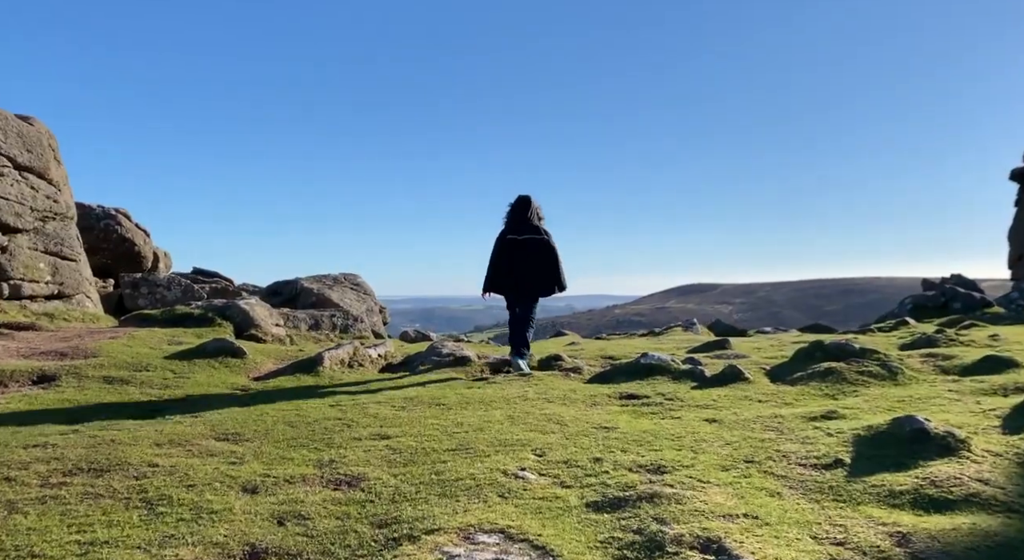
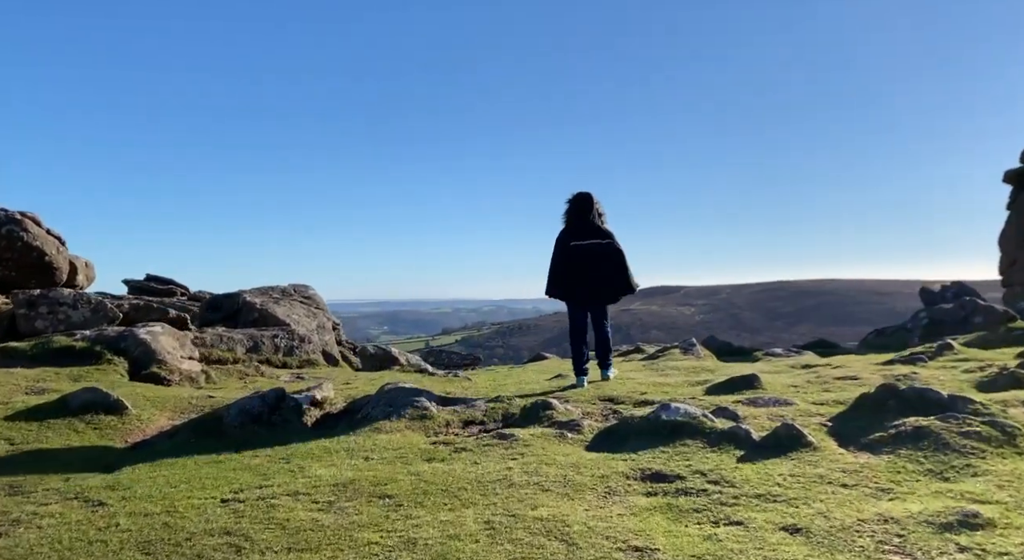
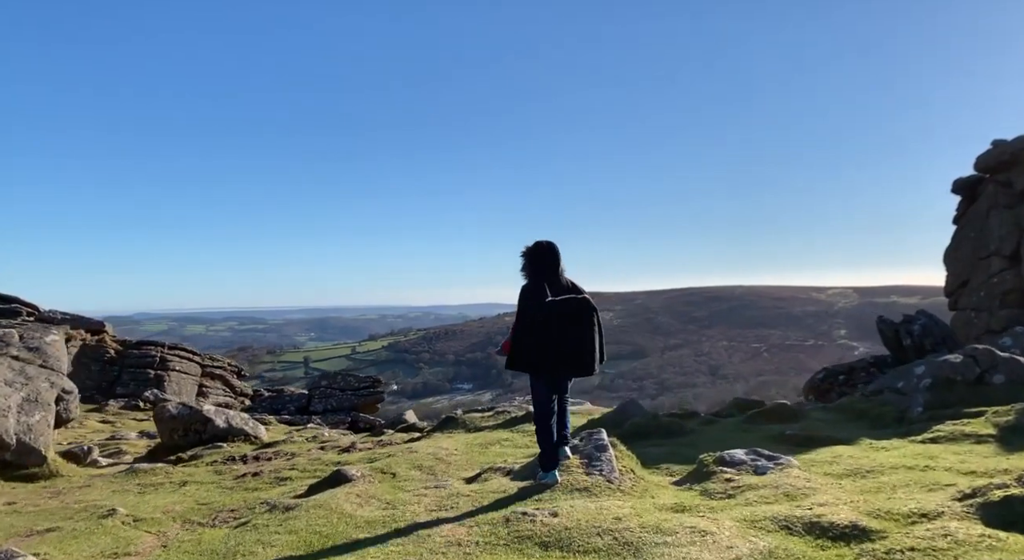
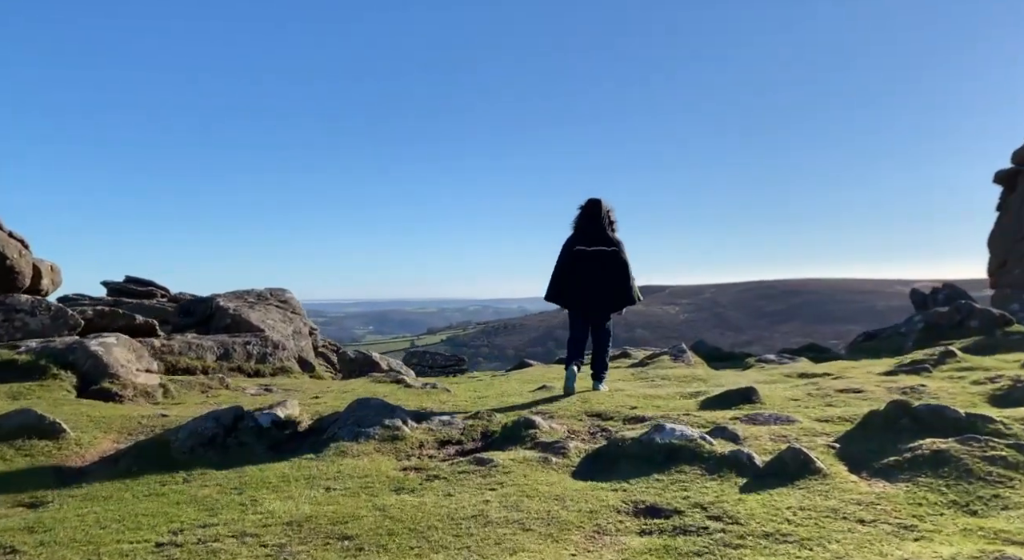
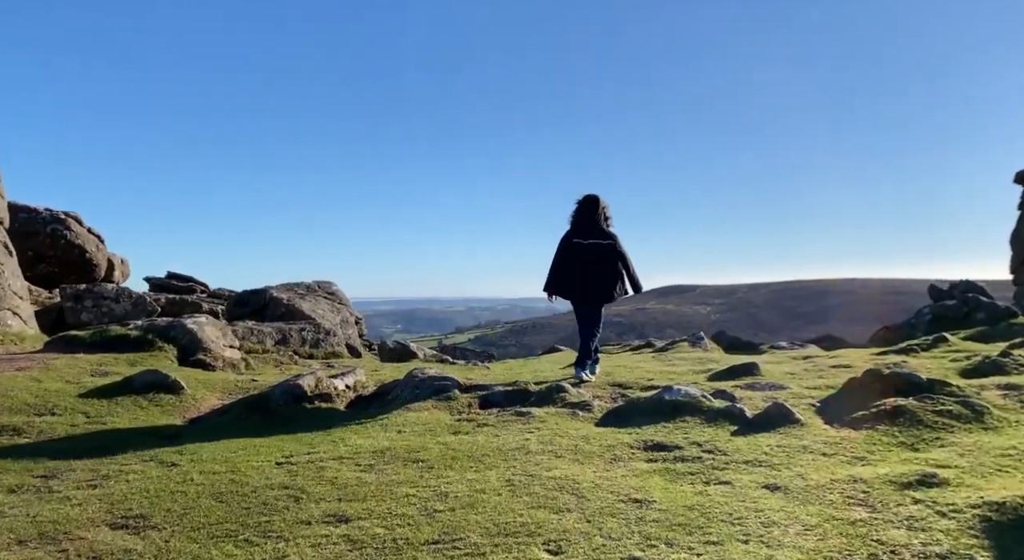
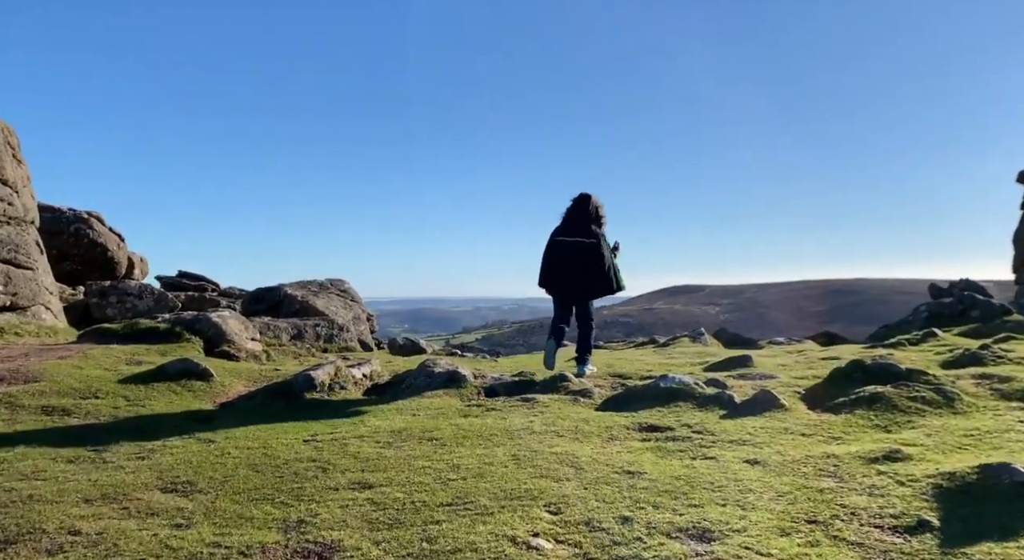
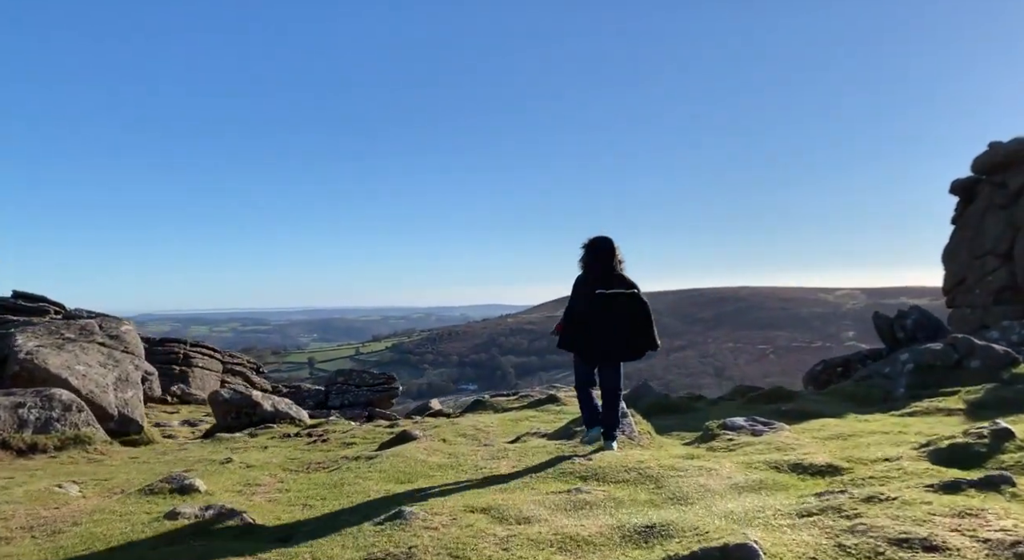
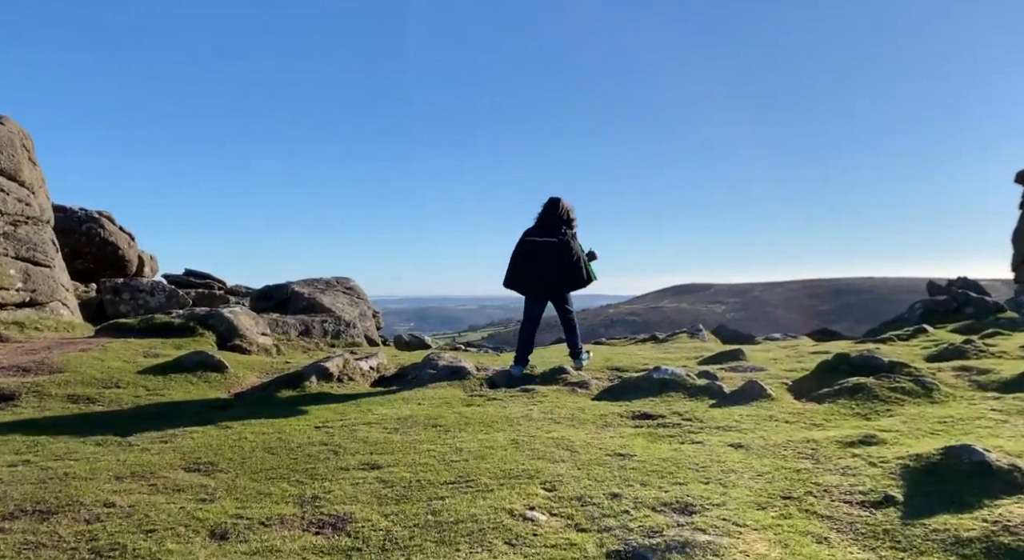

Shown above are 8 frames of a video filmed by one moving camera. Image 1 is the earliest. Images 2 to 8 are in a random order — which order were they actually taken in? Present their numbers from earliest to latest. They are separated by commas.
8, 6, 5, 2, 4, 7, 3
